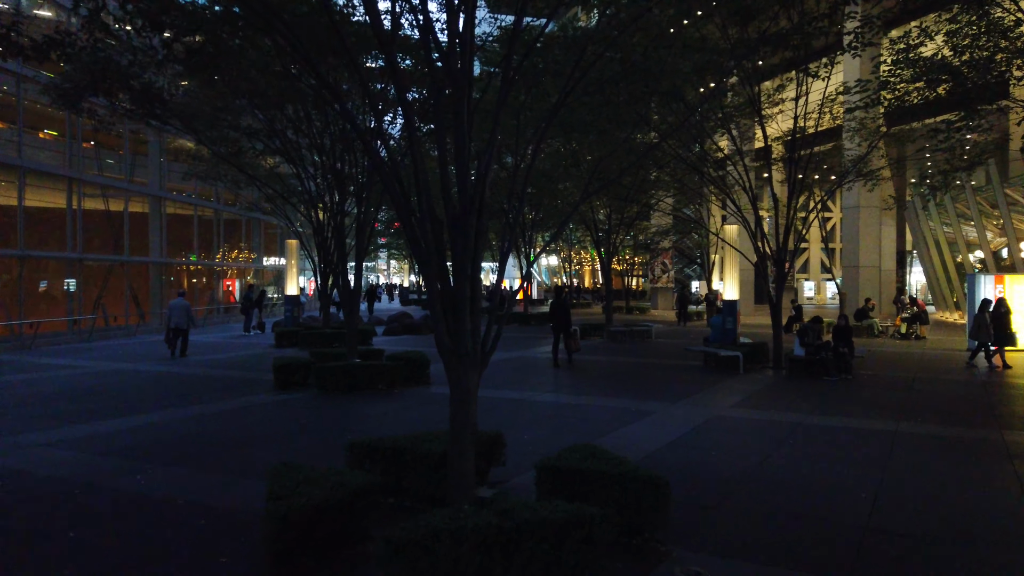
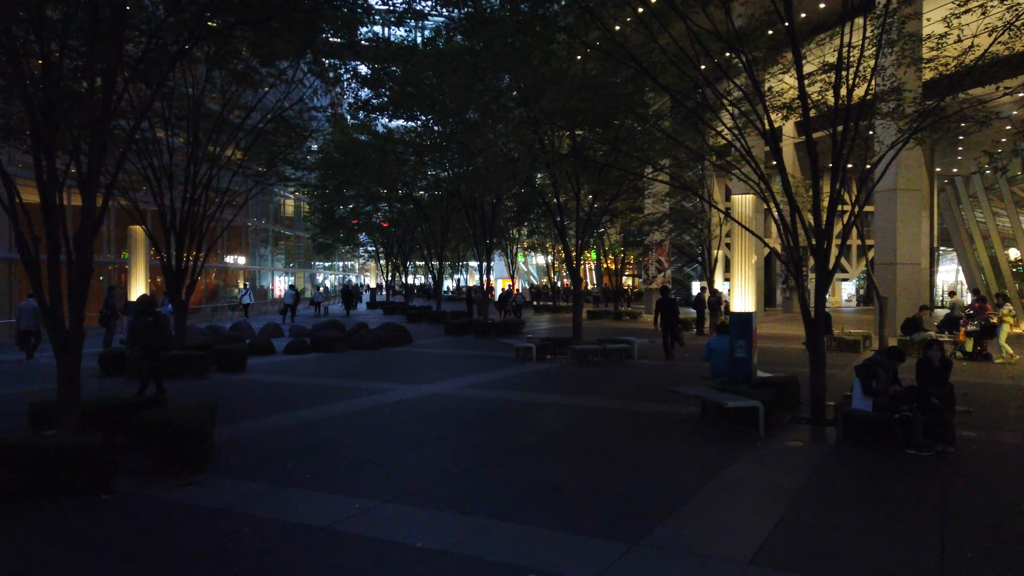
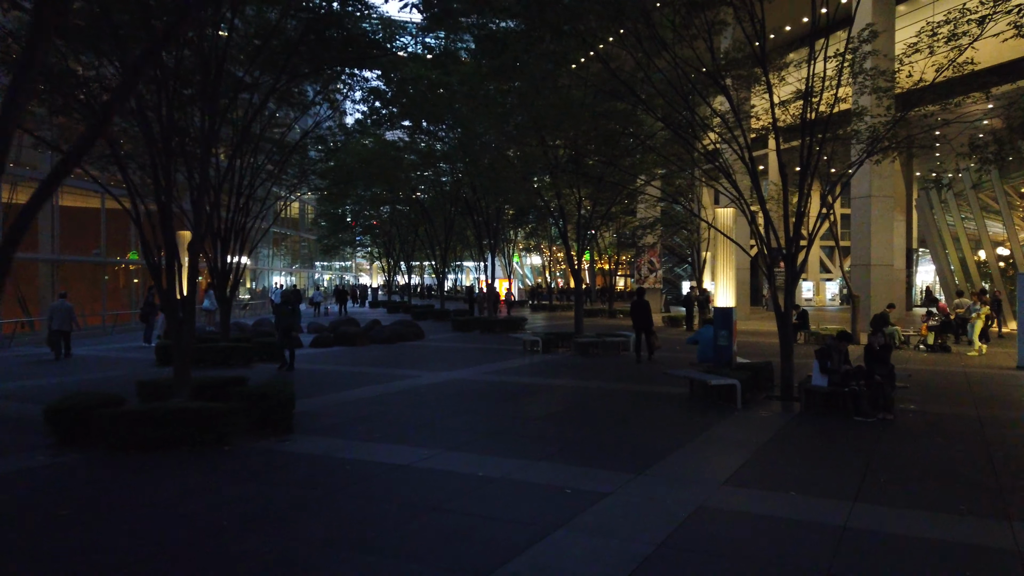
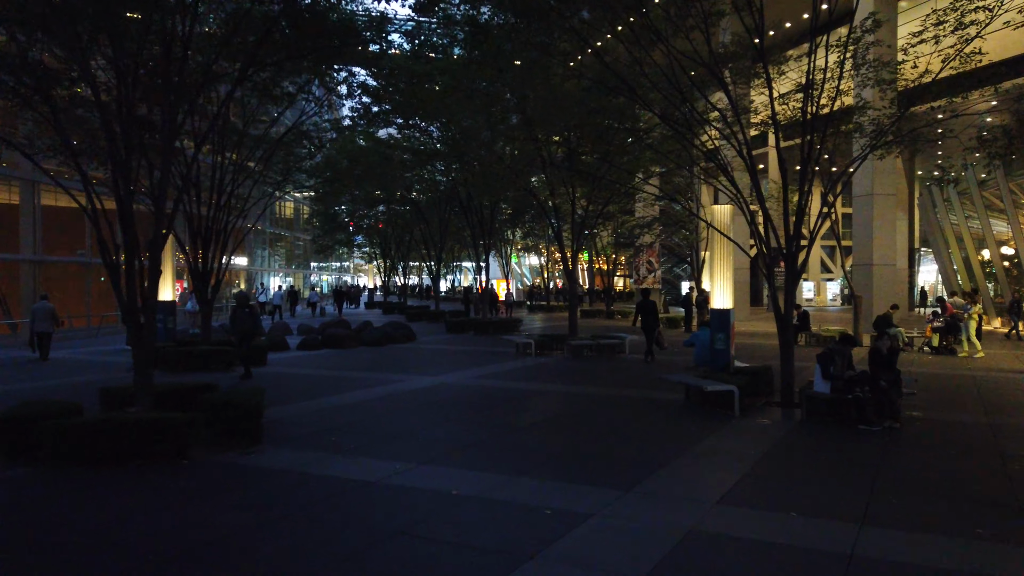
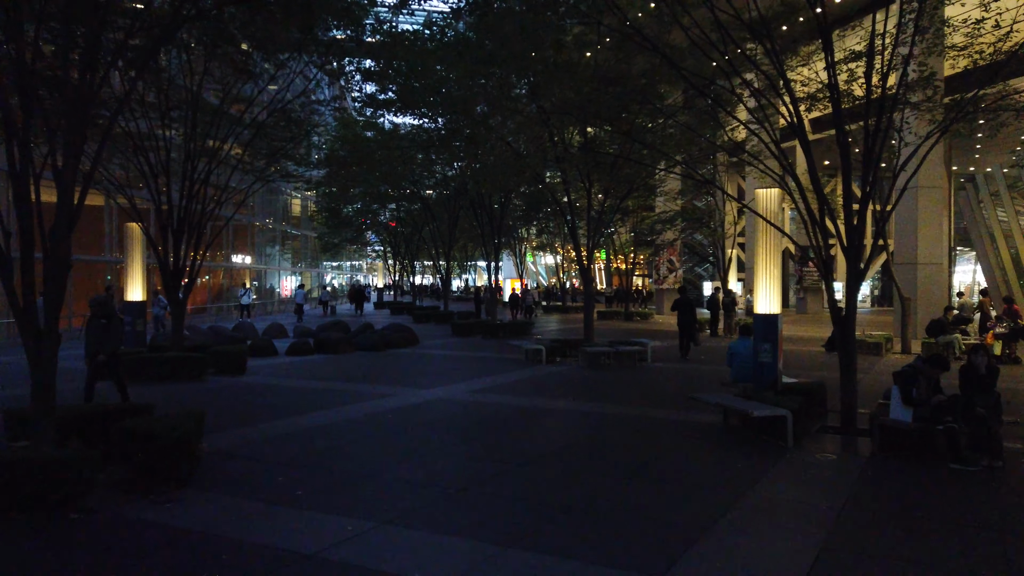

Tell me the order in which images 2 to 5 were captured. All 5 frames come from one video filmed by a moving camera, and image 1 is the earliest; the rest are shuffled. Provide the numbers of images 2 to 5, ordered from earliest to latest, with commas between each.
3, 4, 2, 5
